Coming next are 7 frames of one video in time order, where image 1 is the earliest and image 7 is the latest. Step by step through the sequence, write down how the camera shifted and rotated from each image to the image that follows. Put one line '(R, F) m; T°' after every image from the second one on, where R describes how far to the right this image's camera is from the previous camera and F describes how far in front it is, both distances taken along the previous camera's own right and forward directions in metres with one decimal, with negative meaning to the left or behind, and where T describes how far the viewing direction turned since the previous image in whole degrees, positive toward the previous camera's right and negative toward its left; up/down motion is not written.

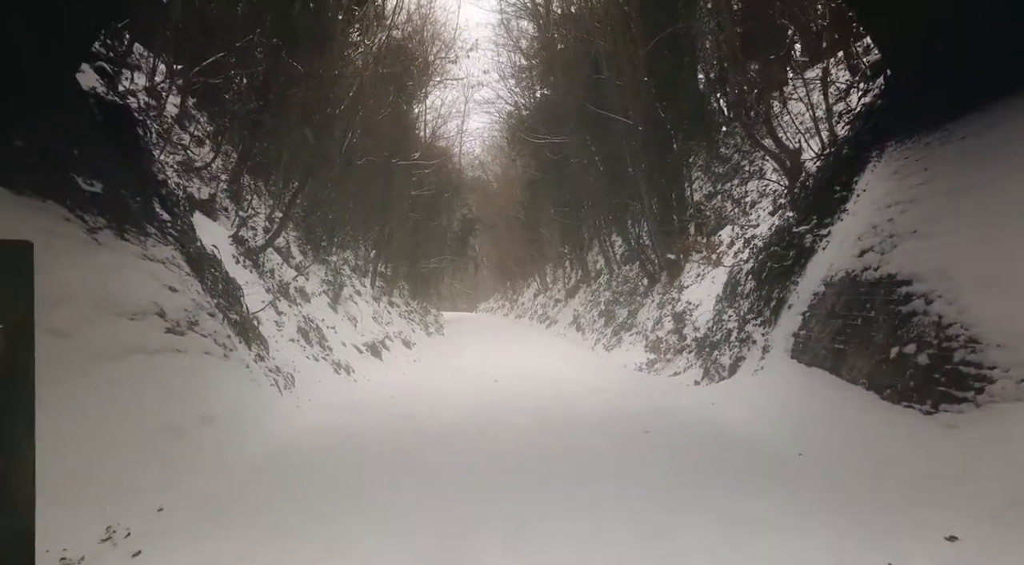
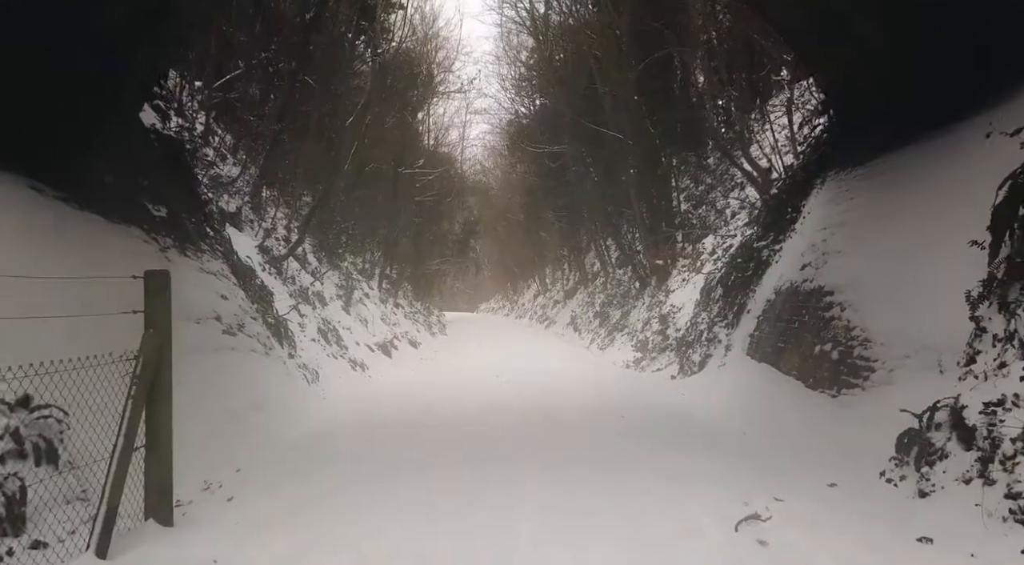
(0.0, -1.5) m; 0°
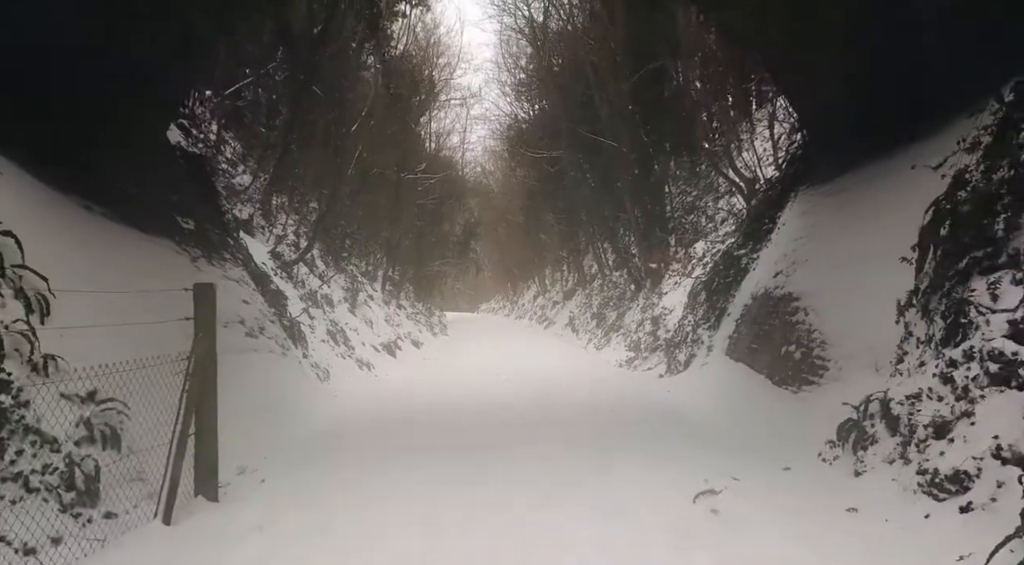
(0.0, -0.8) m; 0°
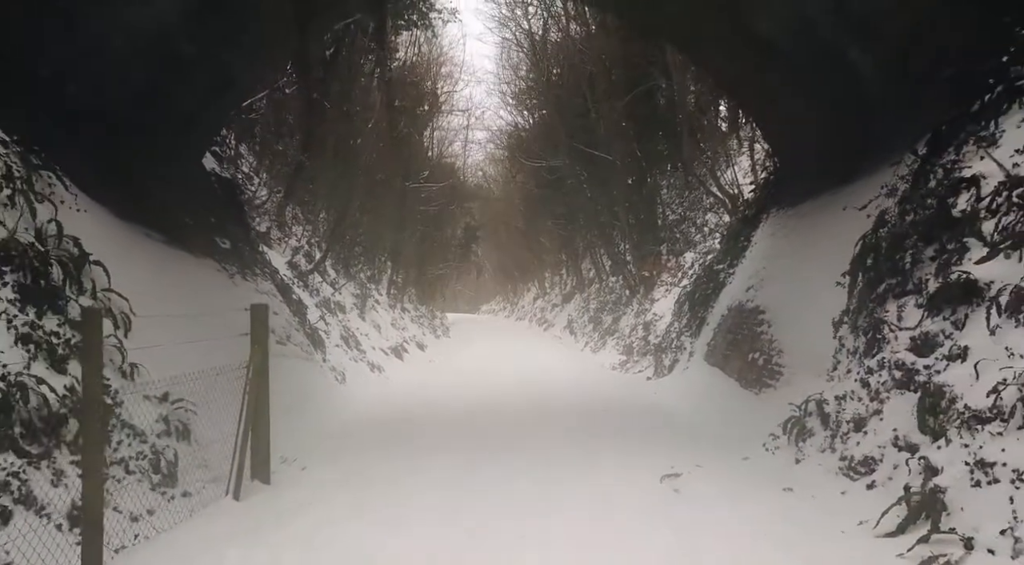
(0.0, -1.2) m; 0°
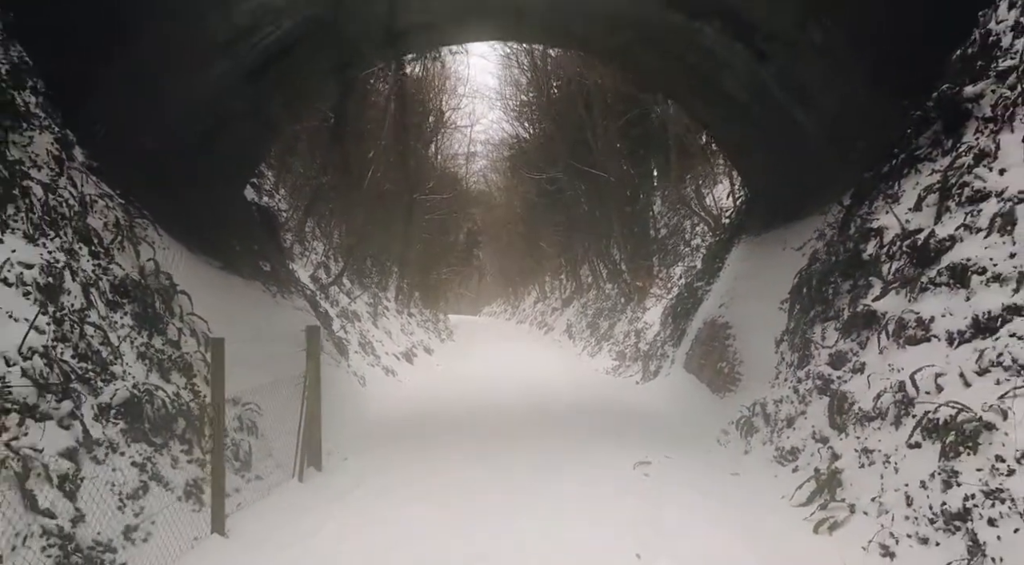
(0.0, -1.7) m; 0°
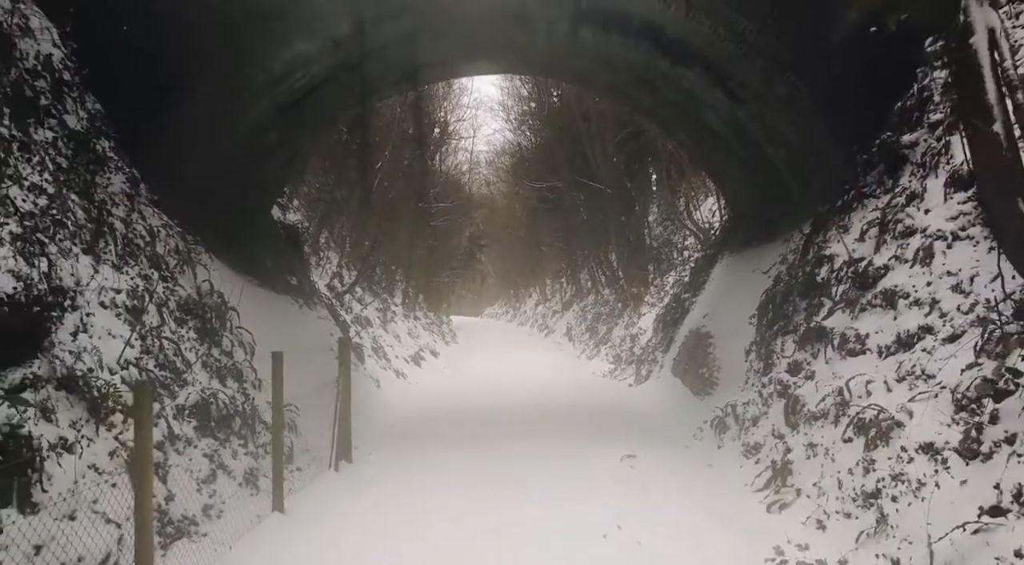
(0.0, -1.3) m; 0°
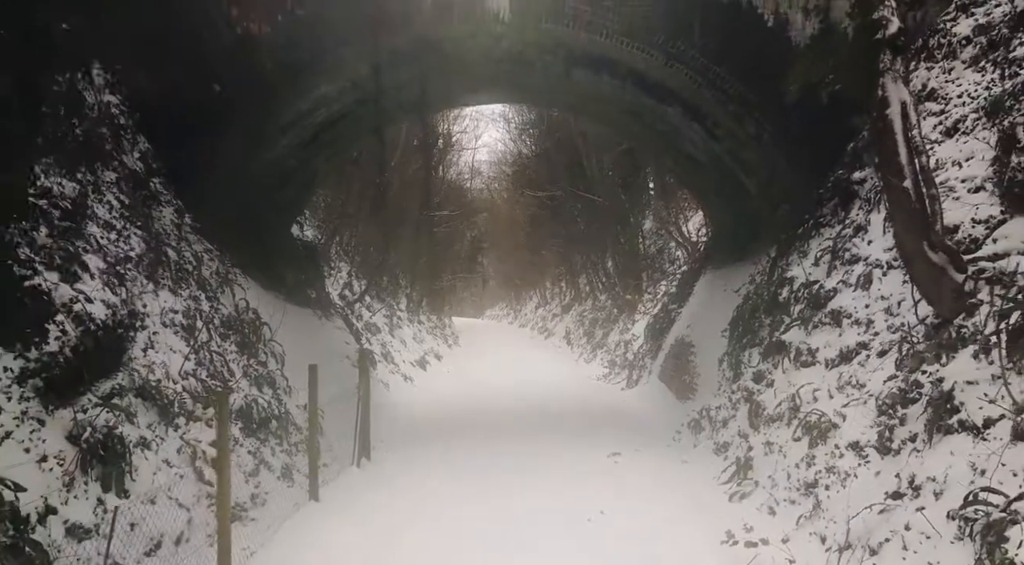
(0.0, -1.3) m; 0°
